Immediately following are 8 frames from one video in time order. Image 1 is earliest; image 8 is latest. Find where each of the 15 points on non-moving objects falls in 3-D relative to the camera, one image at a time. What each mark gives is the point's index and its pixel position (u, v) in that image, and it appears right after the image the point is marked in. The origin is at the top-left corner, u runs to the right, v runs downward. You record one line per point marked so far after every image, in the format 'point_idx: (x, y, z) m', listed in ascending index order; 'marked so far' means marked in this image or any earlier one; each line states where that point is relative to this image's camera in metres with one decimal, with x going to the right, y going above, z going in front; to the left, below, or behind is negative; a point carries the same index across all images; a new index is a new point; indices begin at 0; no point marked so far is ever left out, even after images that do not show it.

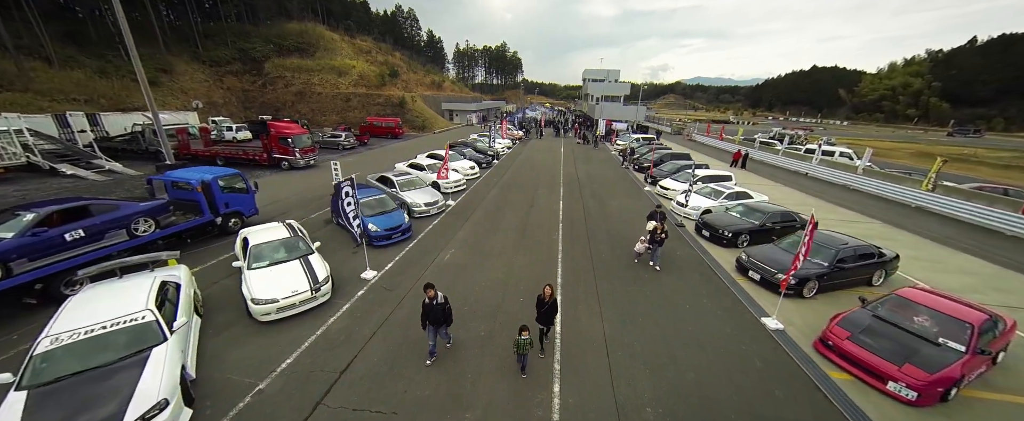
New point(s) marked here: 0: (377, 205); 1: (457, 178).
0: (-4.6, +0.2, +9.9) m
1: (-2.8, +1.6, +14.8) m
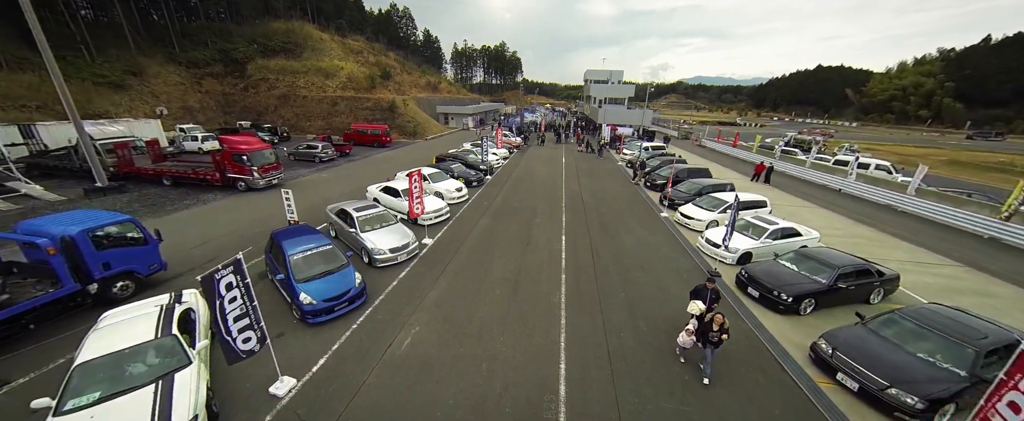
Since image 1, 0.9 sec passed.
0: (-4.9, -1.2, +7.4) m
1: (-3.1, +0.2, +12.3) m
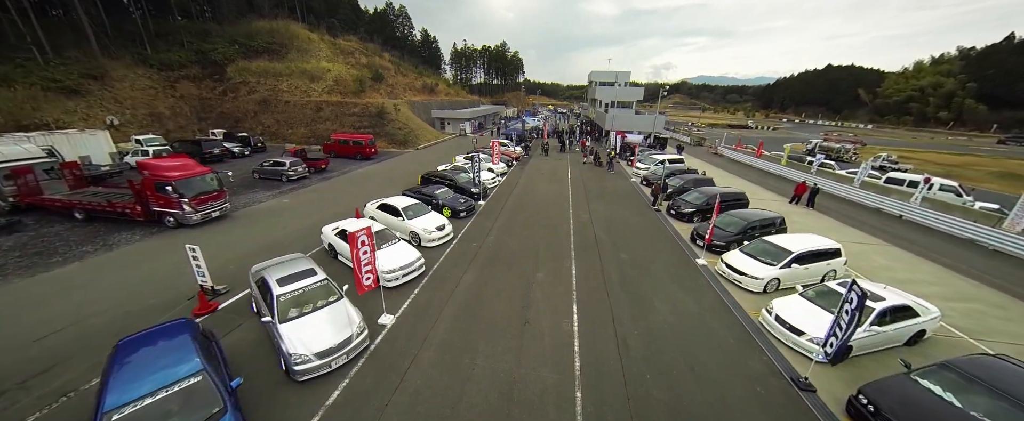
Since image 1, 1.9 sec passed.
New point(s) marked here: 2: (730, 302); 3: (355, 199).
0: (-5.2, -2.9, +4.4) m
1: (-3.3, -1.6, +9.2) m
2: (+6.7, -2.8, +8.9) m
3: (-9.2, +0.7, +17.0) m
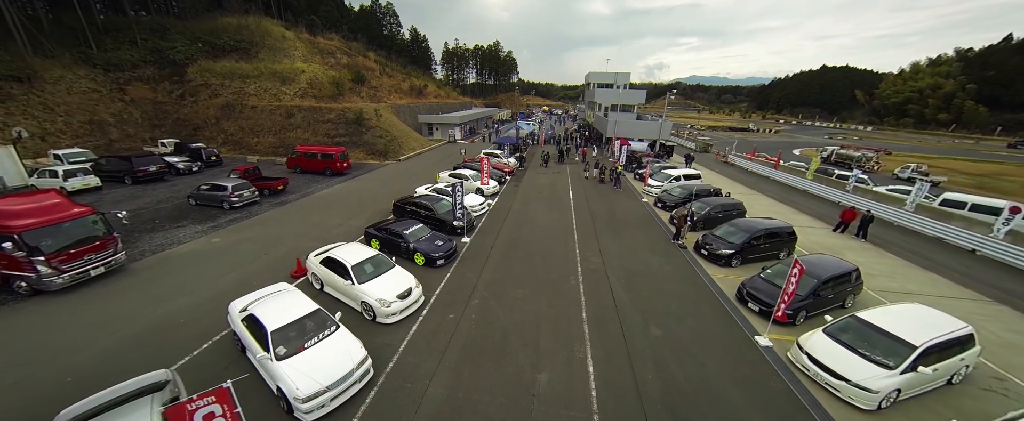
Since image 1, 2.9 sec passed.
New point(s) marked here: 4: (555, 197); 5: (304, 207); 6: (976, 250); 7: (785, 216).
0: (-5.3, -4.7, +1.1) m
1: (-3.5, -3.3, +6.0) m
2: (+6.5, -4.5, +5.8) m
3: (-9.6, -1.1, +13.7) m
4: (+2.9, +0.9, +19.6) m
5: (-12.0, +0.2, +16.8) m
6: (+21.6, -1.9, +13.5) m
7: (+16.4, -0.4, +17.5) m
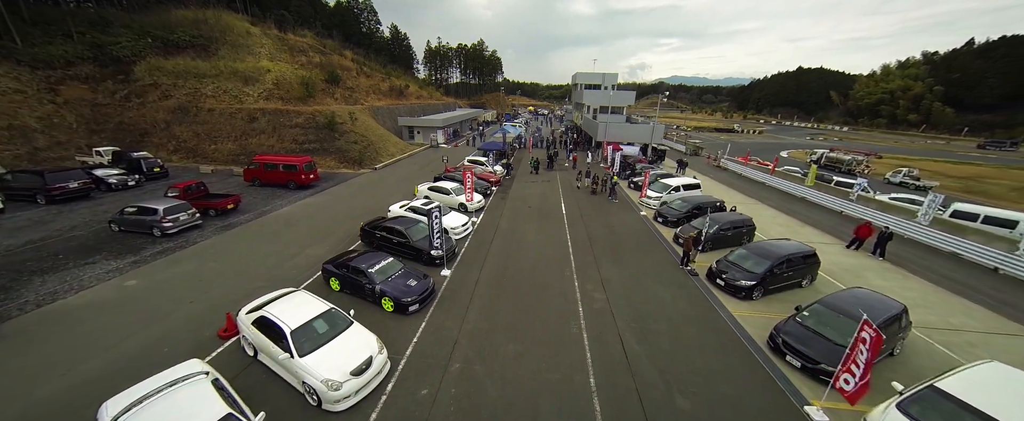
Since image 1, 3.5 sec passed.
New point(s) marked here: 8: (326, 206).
0: (-5.2, -5.8, -1.0) m
1: (-3.6, -4.4, +4.0) m
2: (+6.4, -5.4, +4.2) m
3: (-10.0, -2.3, +11.4) m
4: (+2.2, -0.1, +17.9) m
5: (-12.6, -0.9, +14.4) m
6: (+21.1, -2.5, +12.6) m
7: (+15.8, -1.2, +16.3) m
8: (-11.5, +0.3, +18.0) m
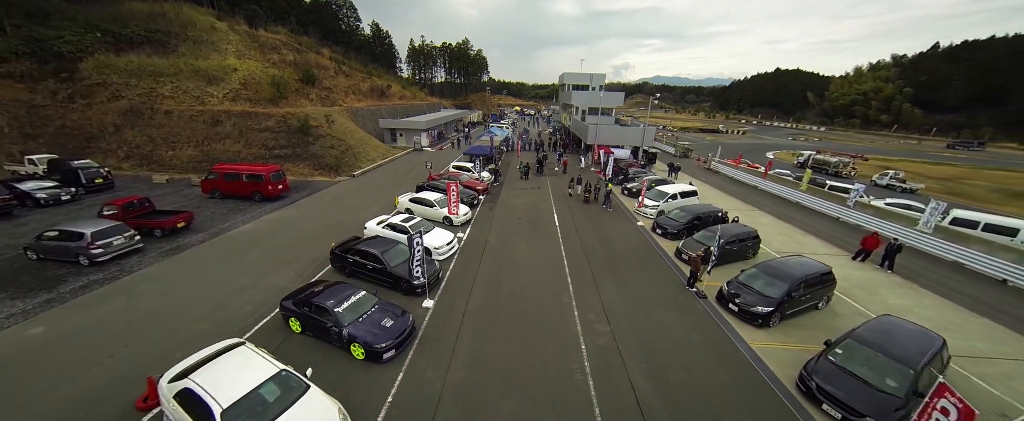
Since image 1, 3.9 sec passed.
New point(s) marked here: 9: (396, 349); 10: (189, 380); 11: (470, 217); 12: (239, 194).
0: (-4.9, -6.6, -2.5) m
1: (-3.6, -5.1, +2.5) m
2: (+6.5, -6.0, +3.2) m
3: (-10.3, -3.1, +9.6) m
4: (+1.6, -0.8, +16.6) m
5: (-13.0, -1.8, +12.6) m
6: (+20.8, -3.0, +12.2) m
7: (+15.2, -1.6, +15.7) m
8: (-12.1, -0.5, +16.3) m
9: (-3.2, -3.7, +7.8) m
10: (-6.2, -3.2, +5.6) m
11: (-2.4, -0.3, +16.8) m
12: (-17.1, +1.0, +18.1) m
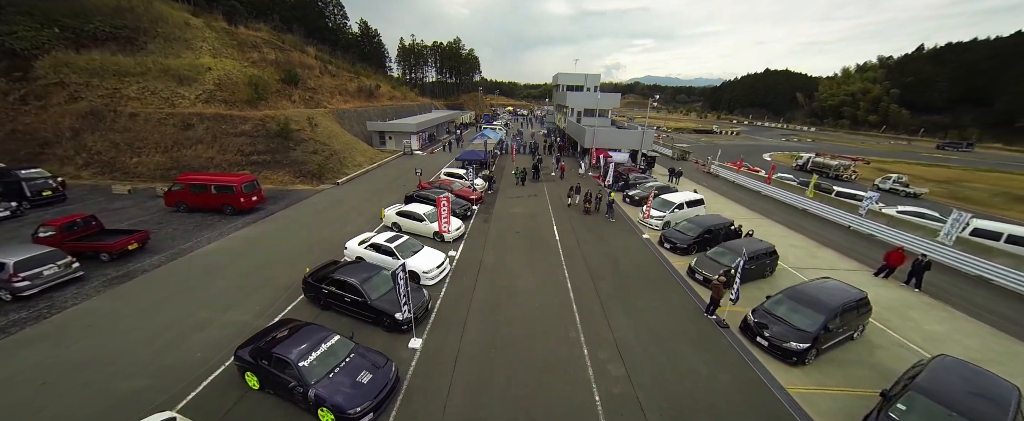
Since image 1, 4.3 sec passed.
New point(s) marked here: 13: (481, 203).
0: (-4.6, -7.3, -3.9) m
1: (-3.4, -5.9, +1.1) m
2: (+6.6, -6.7, +2.1) m
3: (-10.3, -3.9, +8.1) m
4: (+1.4, -1.4, +15.4) m
5: (-13.1, -2.6, +11.0) m
6: (+20.7, -3.5, +11.4) m
7: (+15.1, -2.2, +14.7) m
8: (-12.3, -1.3, +14.7) m
9: (-3.1, -4.5, +6.5) m
10: (-6.1, -4.0, +4.2) m
11: (-2.6, -1.1, +15.5) m
12: (-17.3, +0.2, +16.4) m
13: (-2.1, +0.6, +19.6) m
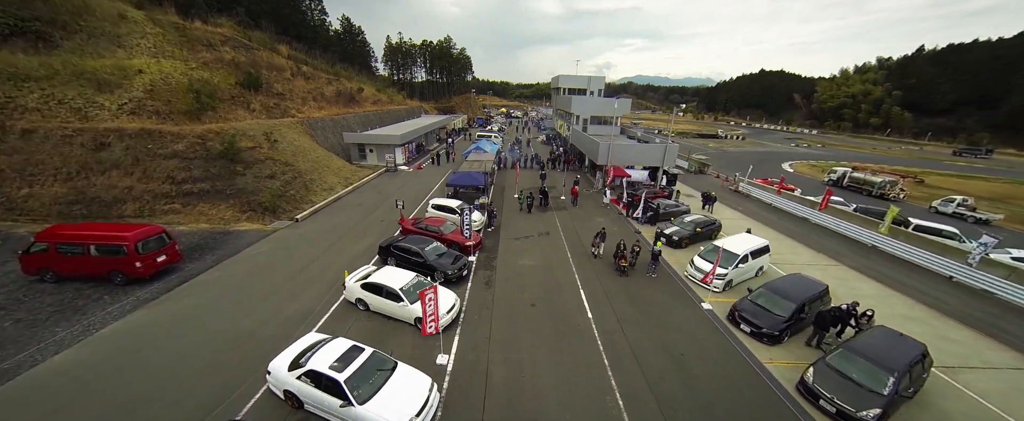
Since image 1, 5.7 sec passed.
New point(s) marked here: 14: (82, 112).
0: (-3.5, -9.9, -8.5) m
1: (-2.4, -8.5, -3.4) m
2: (+7.6, -9.2, -2.2) m
3: (-9.5, -6.5, +3.4) m
4: (+2.0, -4.0, +10.9) m
5: (-12.4, -5.3, +6.2) m
6: (+21.4, -5.9, +7.4) m
7: (+15.7, -4.6, +10.6) m
8: (-11.7, -3.9, +9.9) m
9: (-2.3, -7.0, +1.9) m
10: (-5.2, -6.6, -0.4) m
11: (-2.0, -3.6, +10.9) m
12: (-16.7, -2.5, +11.5) m
13: (-1.6, -2.0, +15.0) m
14: (-29.3, +6.5, +19.8) m
